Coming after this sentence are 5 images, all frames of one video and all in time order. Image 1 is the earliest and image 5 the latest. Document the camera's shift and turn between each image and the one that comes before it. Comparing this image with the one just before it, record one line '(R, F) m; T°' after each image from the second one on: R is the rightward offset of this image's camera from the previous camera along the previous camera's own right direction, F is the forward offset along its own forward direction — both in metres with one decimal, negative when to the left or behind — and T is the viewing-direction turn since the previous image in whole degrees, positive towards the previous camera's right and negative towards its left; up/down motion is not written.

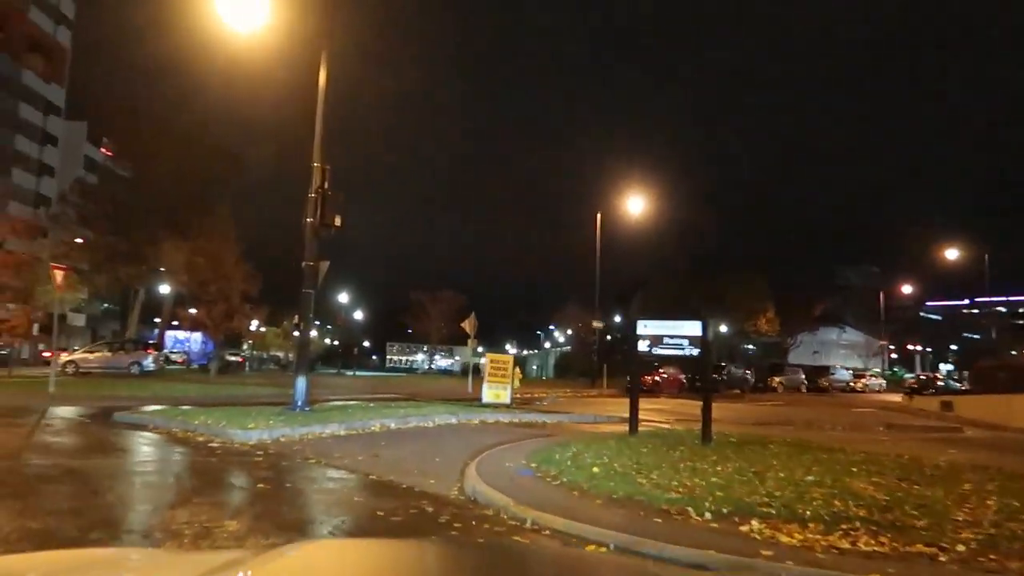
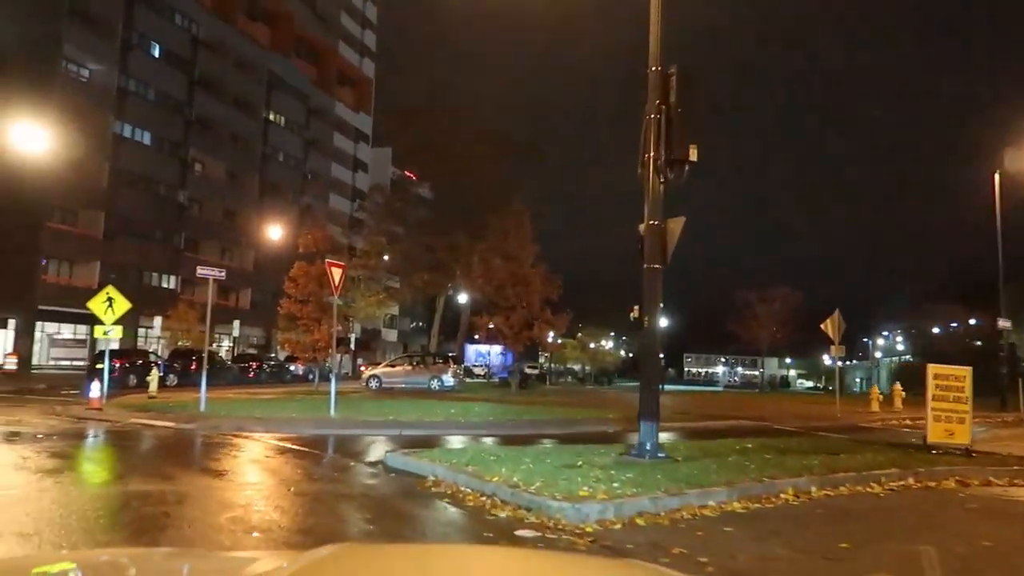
(-2.8, +7.1) m; -21°
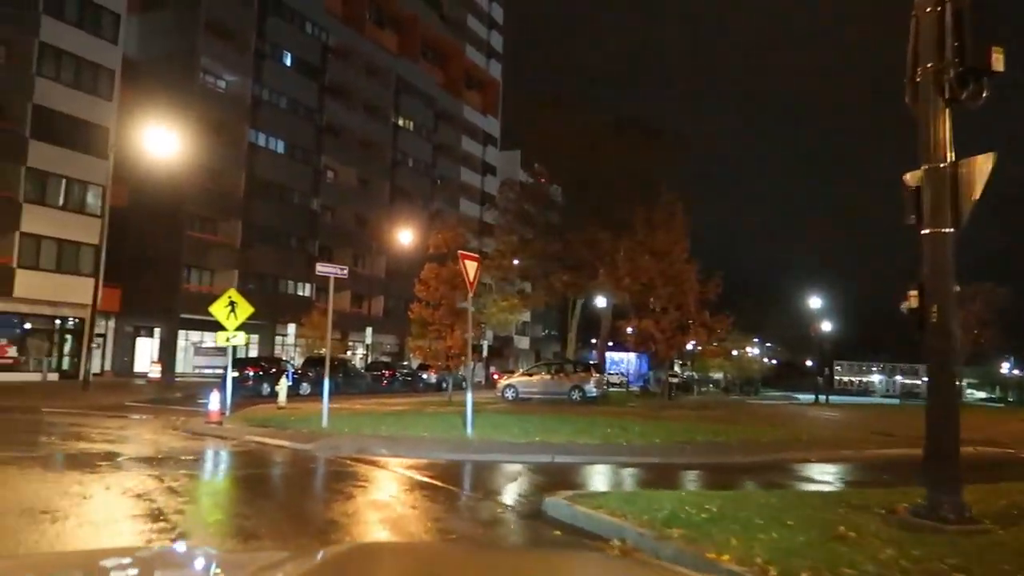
(-0.9, +3.4) m; -9°
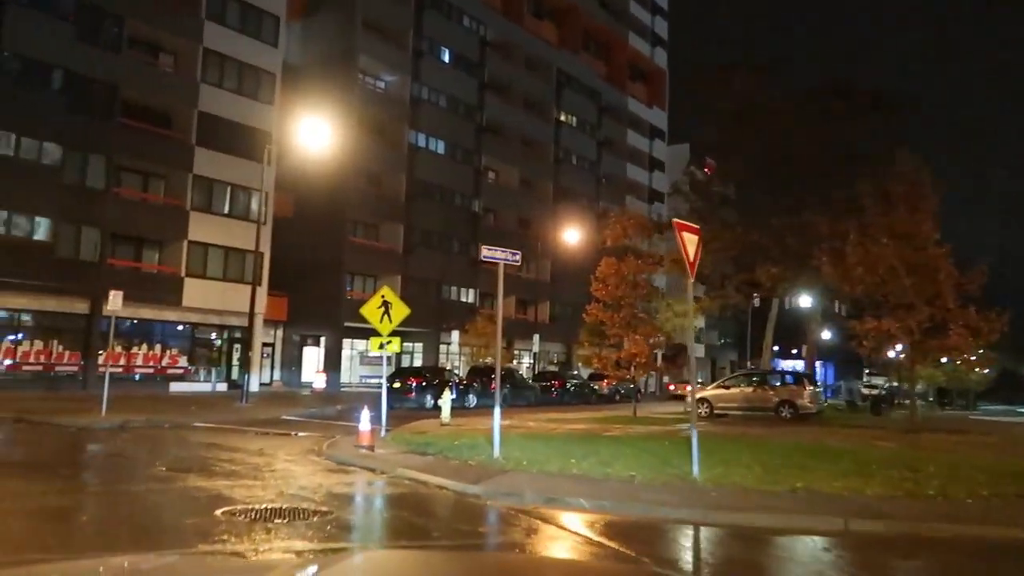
(-1.2, +4.5) m; -12°
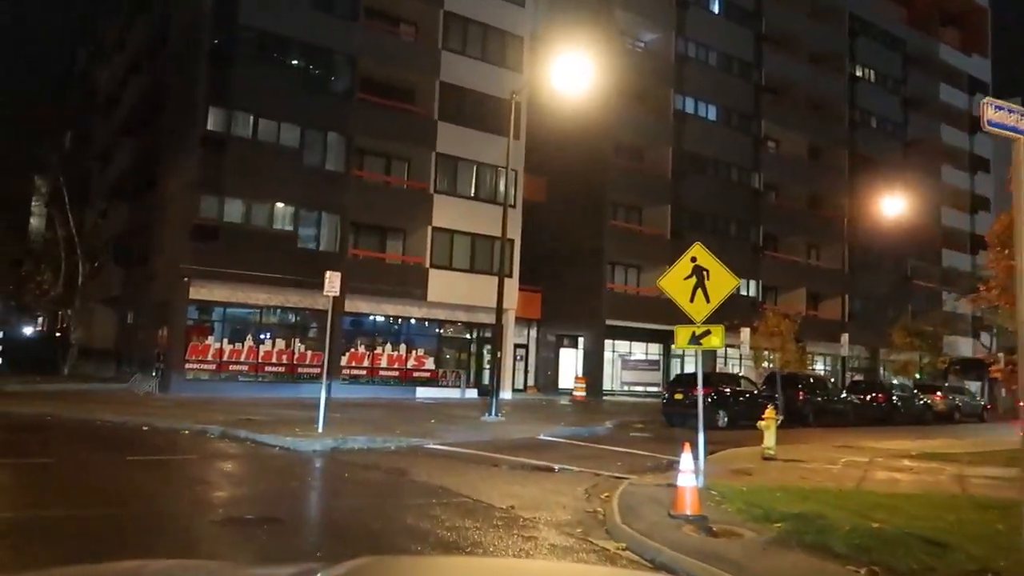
(-2.2, +7.2) m; -18°
